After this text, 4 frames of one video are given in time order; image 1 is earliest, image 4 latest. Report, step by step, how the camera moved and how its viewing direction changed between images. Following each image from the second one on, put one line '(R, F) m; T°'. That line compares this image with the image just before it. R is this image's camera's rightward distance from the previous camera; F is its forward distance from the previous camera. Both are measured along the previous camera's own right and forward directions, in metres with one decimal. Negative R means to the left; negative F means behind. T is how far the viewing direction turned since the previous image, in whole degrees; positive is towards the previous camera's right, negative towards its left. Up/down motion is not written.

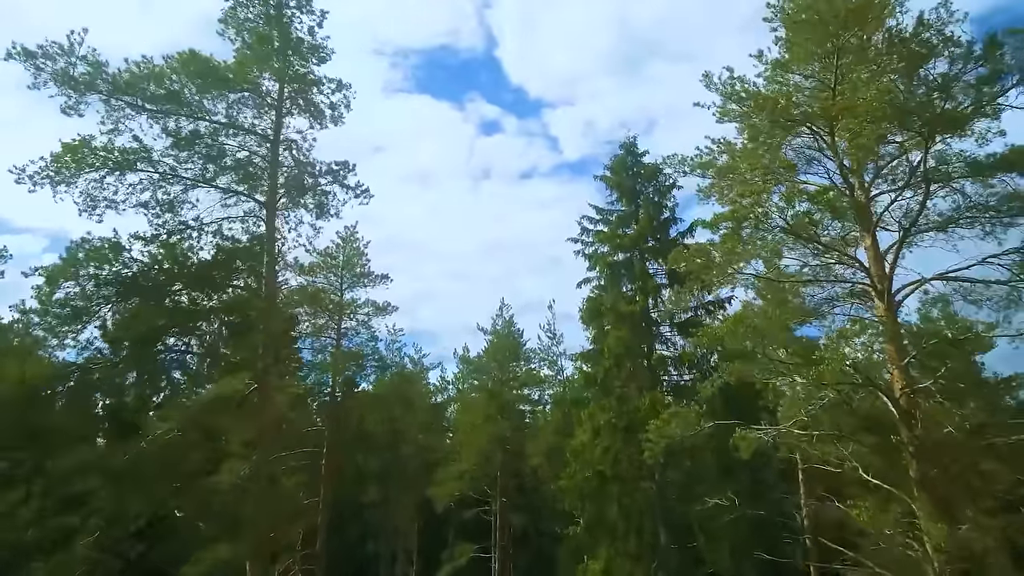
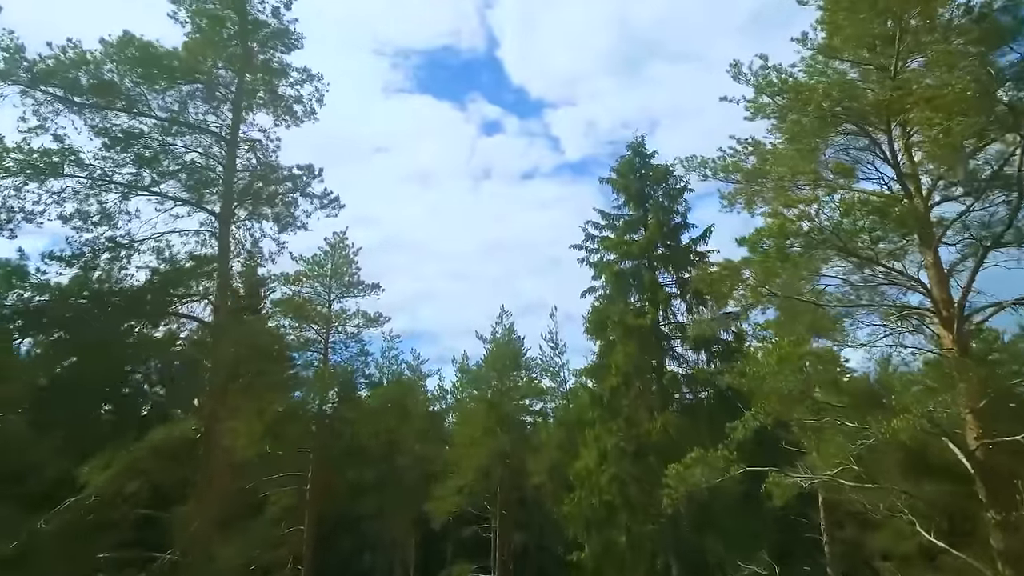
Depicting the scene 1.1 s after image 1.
(+0.1, +2.4) m; 0°
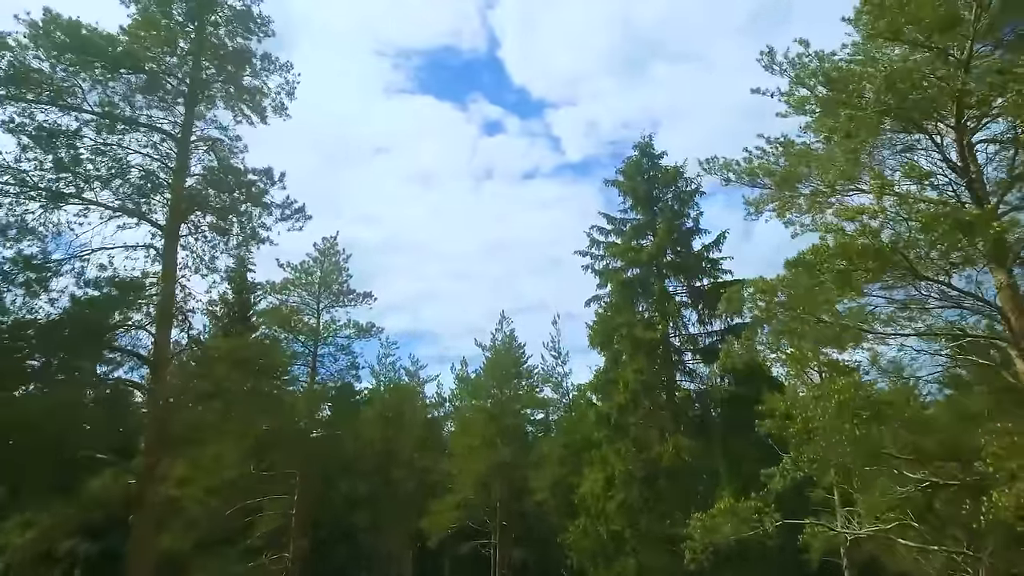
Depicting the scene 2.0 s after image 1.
(0.0, +2.0) m; 0°
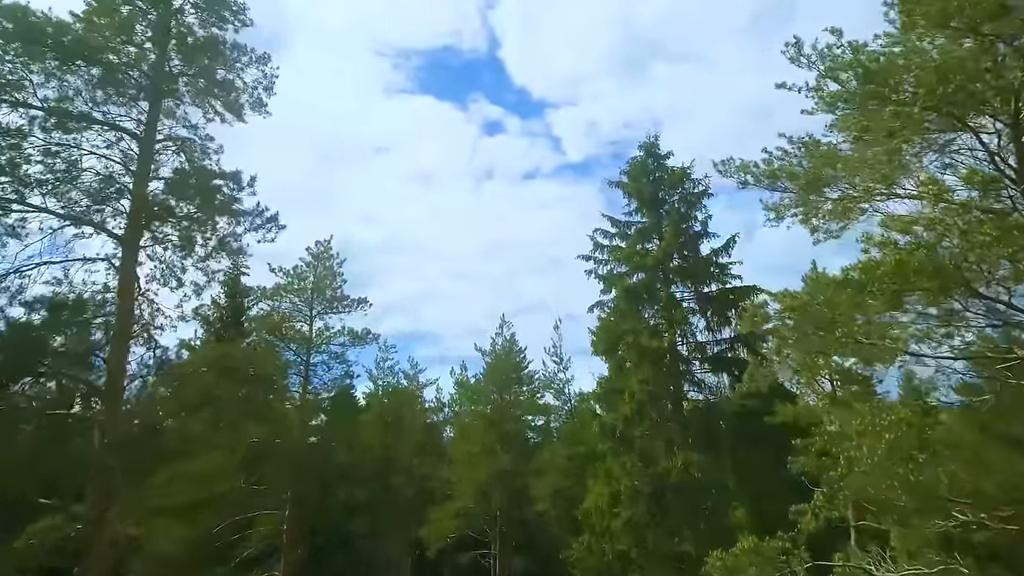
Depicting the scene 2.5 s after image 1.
(0.0, +1.2) m; 0°
